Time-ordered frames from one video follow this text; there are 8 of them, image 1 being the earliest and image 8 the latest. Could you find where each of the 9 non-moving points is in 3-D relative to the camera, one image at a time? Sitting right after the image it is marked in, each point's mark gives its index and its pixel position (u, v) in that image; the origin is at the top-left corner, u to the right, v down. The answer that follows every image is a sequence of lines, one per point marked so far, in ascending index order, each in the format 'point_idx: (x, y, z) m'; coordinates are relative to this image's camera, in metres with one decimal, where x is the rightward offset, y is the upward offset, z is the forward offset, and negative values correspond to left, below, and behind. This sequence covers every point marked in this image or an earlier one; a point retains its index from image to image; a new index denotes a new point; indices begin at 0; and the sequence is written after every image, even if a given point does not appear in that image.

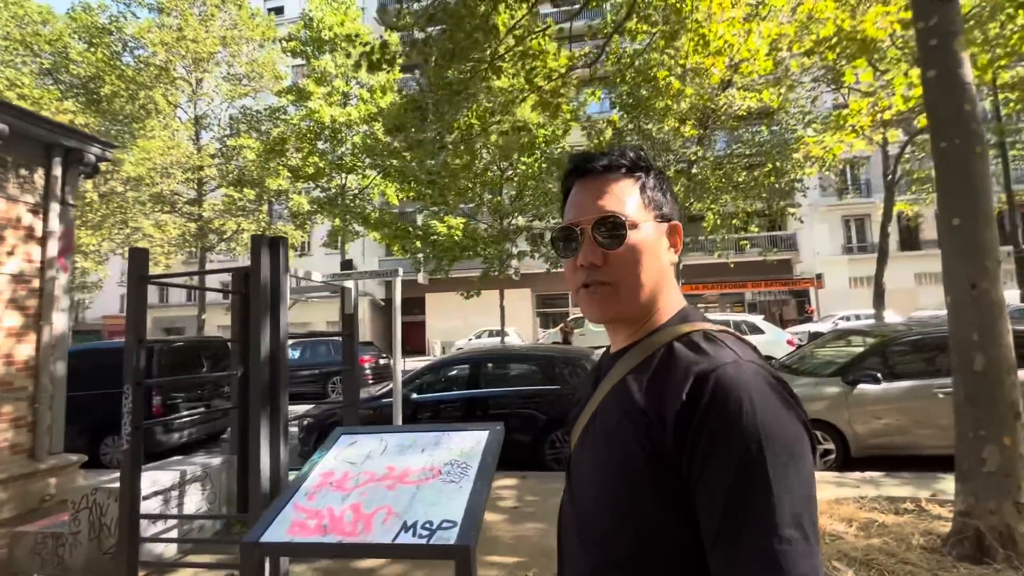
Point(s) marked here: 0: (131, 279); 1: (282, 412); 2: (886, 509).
0: (-2.9, +0.1, +3.6) m
1: (-1.6, -0.9, +3.4) m
2: (+3.2, -1.8, +3.9) m
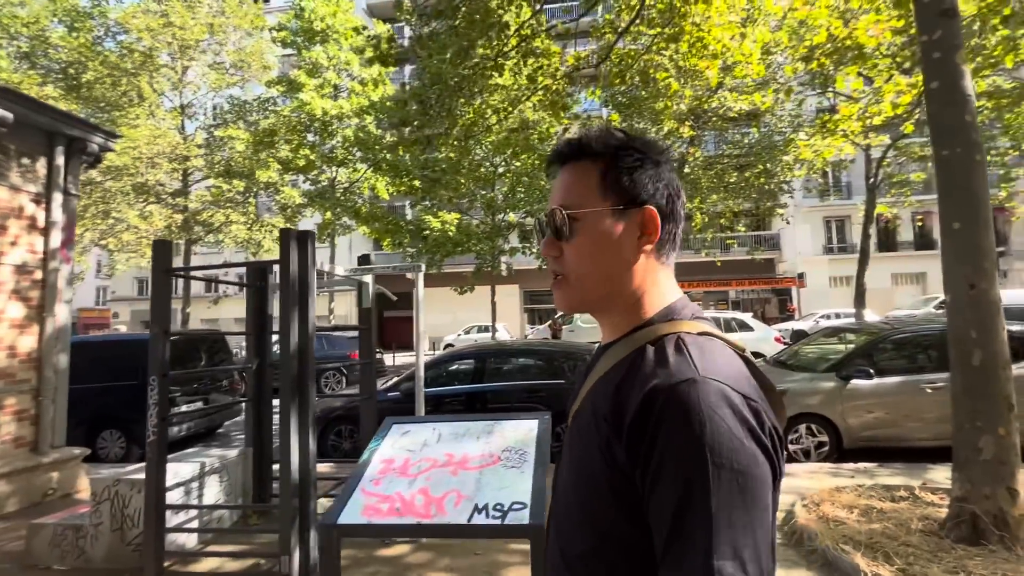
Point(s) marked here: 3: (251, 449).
0: (-2.7, +0.1, +3.6) m
1: (-1.5, -0.8, +3.5) m
2: (+3.3, -1.8, +4.2) m
3: (-2.5, -1.6, +4.6) m
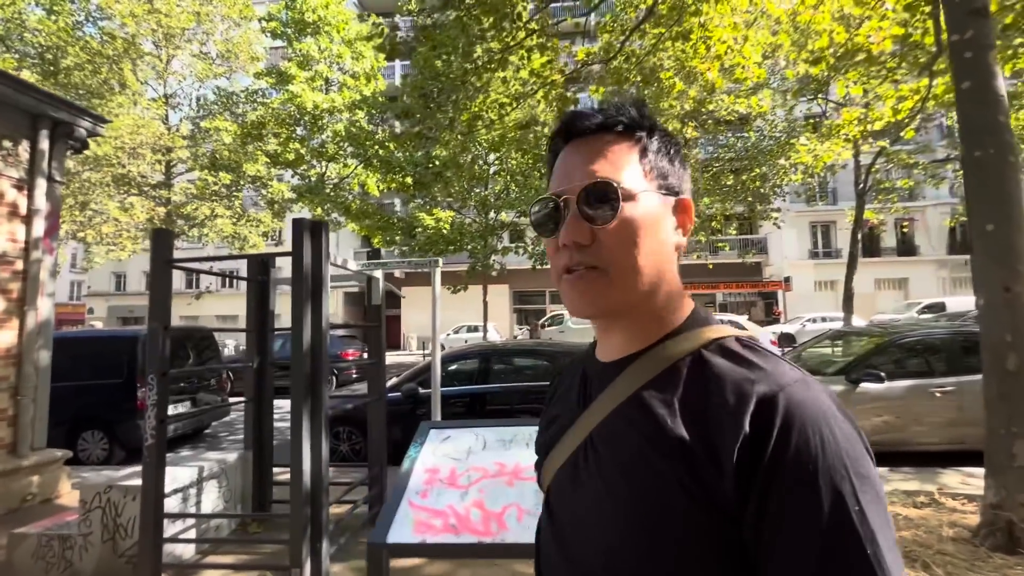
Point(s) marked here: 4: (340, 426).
0: (-2.5, +0.2, +3.4) m
1: (-1.3, -0.8, +3.2) m
2: (+3.4, -1.9, +4.1) m
3: (-2.4, -1.5, +4.4) m
4: (-2.4, -1.9, +6.5) m
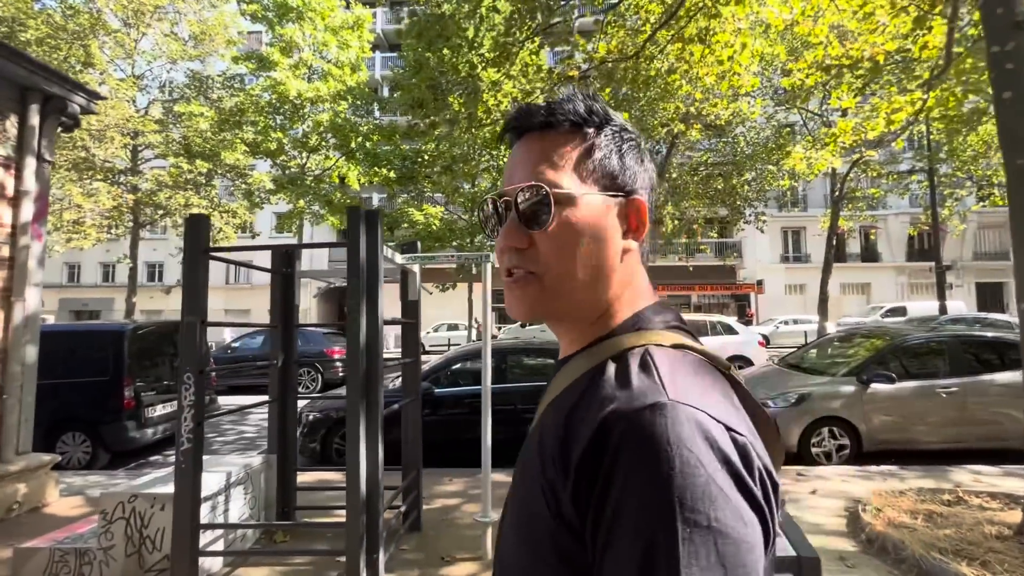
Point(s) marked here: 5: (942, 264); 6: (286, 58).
0: (-2.1, +0.3, +3.1) m
1: (-0.9, -0.8, +3.1) m
2: (+3.8, -1.9, +4.2) m
3: (-2.0, -1.5, +4.1) m
4: (-2.2, -1.8, +6.3) m
5: (+17.1, +1.0, +18.9) m
6: (-7.6, +7.7, +16.0) m
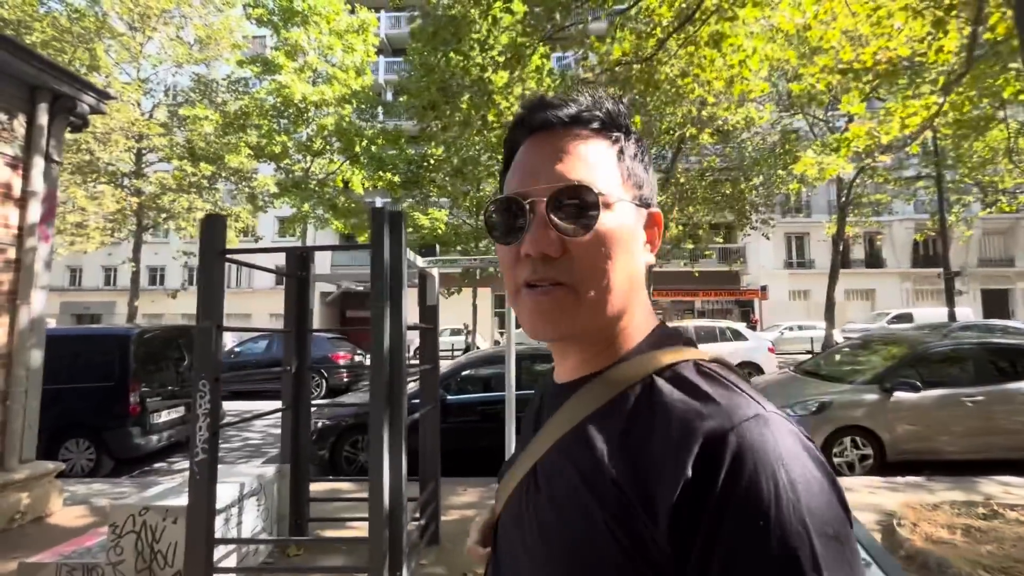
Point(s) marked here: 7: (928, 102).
0: (-1.9, +0.2, +3.0) m
1: (-0.7, -0.8, +2.9) m
2: (+4.0, -1.9, +4.1) m
3: (-1.9, -1.5, +4.0) m
4: (-2.0, -1.9, +6.1) m
5: (+17.3, +0.7, +18.7) m
6: (-7.4, +7.6, +15.9) m
7: (+7.4, +3.3, +8.5) m
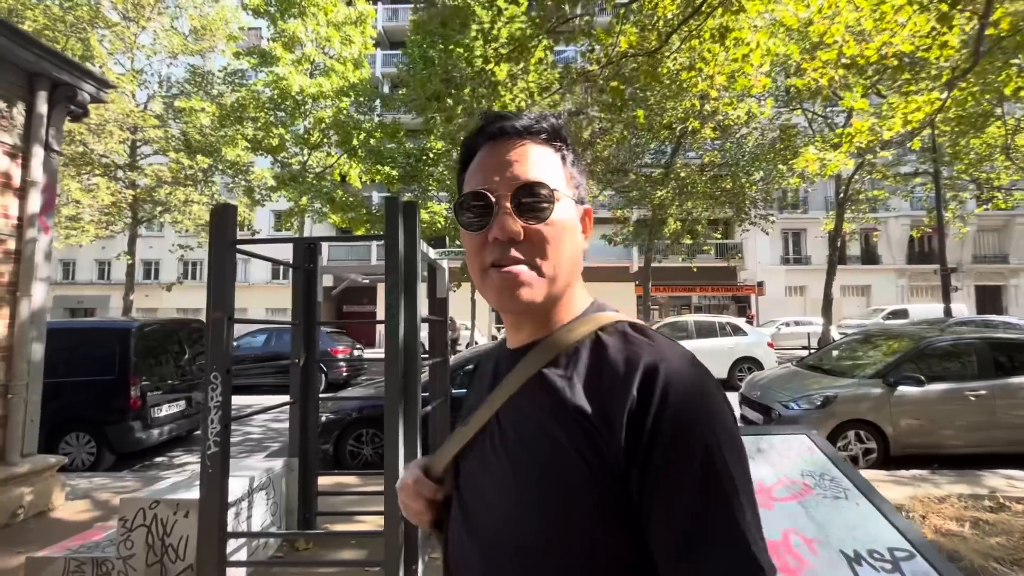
0: (-1.8, +0.3, +2.9) m
1: (-0.6, -0.7, +2.9) m
2: (+4.0, -1.9, +4.1) m
3: (-1.8, -1.4, +3.9) m
4: (-1.9, -1.8, +6.1) m
5: (+17.2, +0.9, +18.9) m
6: (-7.4, +7.8, +15.7) m
7: (+7.5, +3.4, +8.5) m
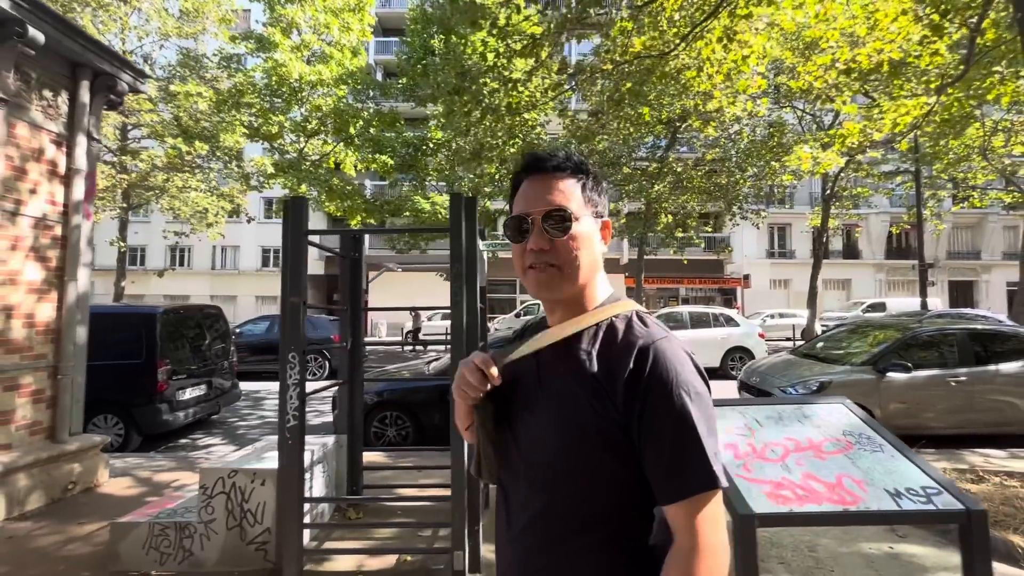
0: (-1.5, +0.4, +3.1) m
1: (-0.3, -0.7, +3.2) m
2: (+4.3, -1.8, +4.6) m
3: (-1.5, -1.3, +4.2) m
4: (-1.7, -1.7, +6.4) m
5: (+17.1, +1.1, +19.7) m
6: (-7.4, +8.2, +15.6) m
7: (+7.7, +3.5, +8.9) m
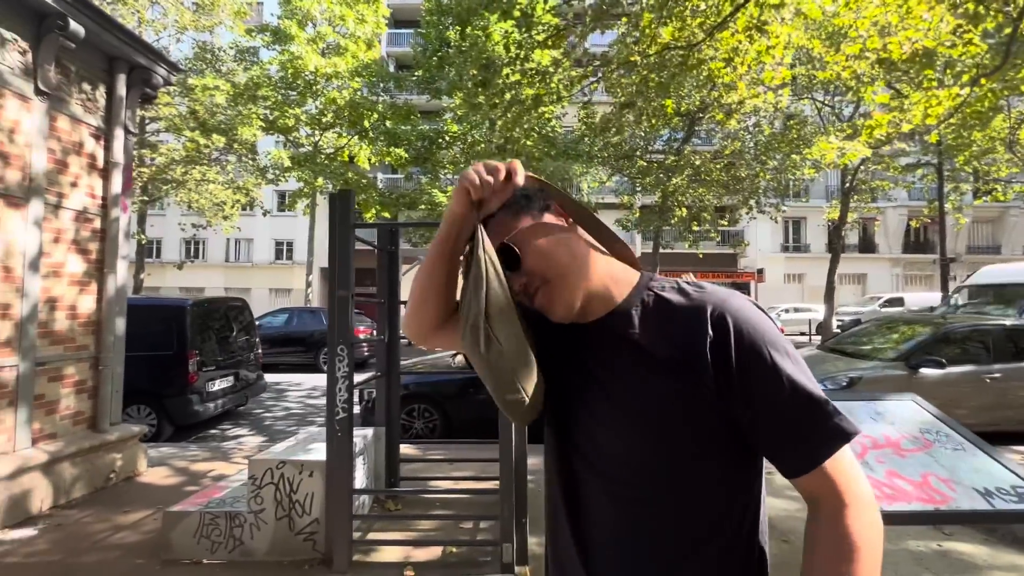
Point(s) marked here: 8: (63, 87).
0: (-1.2, +0.4, +3.2) m
1: (+0.1, -0.6, +3.2) m
2: (+4.7, -1.8, +4.5) m
3: (-1.2, -1.3, +4.2) m
4: (-1.3, -1.6, +6.4) m
5: (+17.6, +1.3, +19.4) m
6: (-6.8, +8.4, +15.6) m
7: (+8.1, +3.6, +8.7) m
8: (-4.1, +1.8, +4.3) m
